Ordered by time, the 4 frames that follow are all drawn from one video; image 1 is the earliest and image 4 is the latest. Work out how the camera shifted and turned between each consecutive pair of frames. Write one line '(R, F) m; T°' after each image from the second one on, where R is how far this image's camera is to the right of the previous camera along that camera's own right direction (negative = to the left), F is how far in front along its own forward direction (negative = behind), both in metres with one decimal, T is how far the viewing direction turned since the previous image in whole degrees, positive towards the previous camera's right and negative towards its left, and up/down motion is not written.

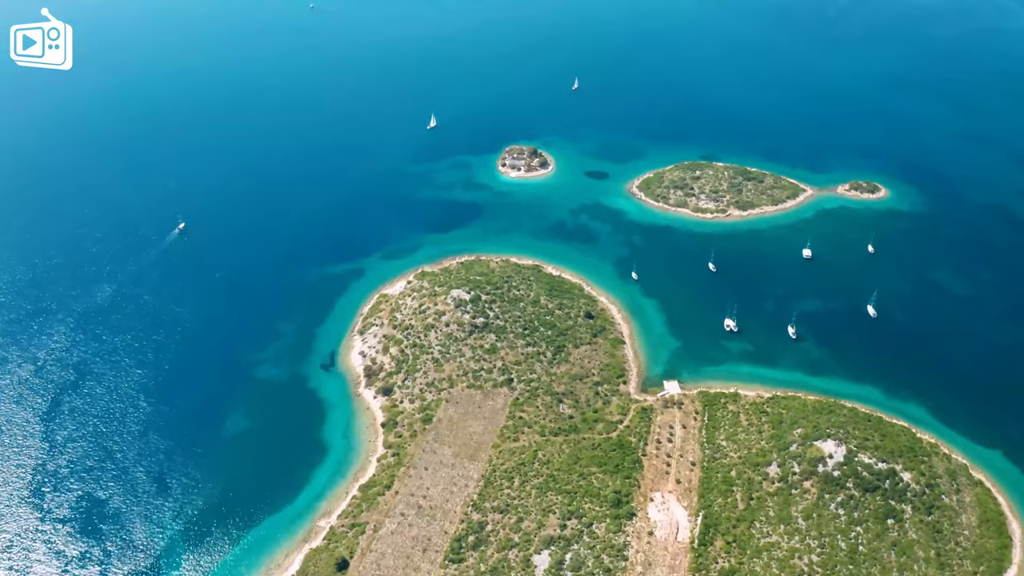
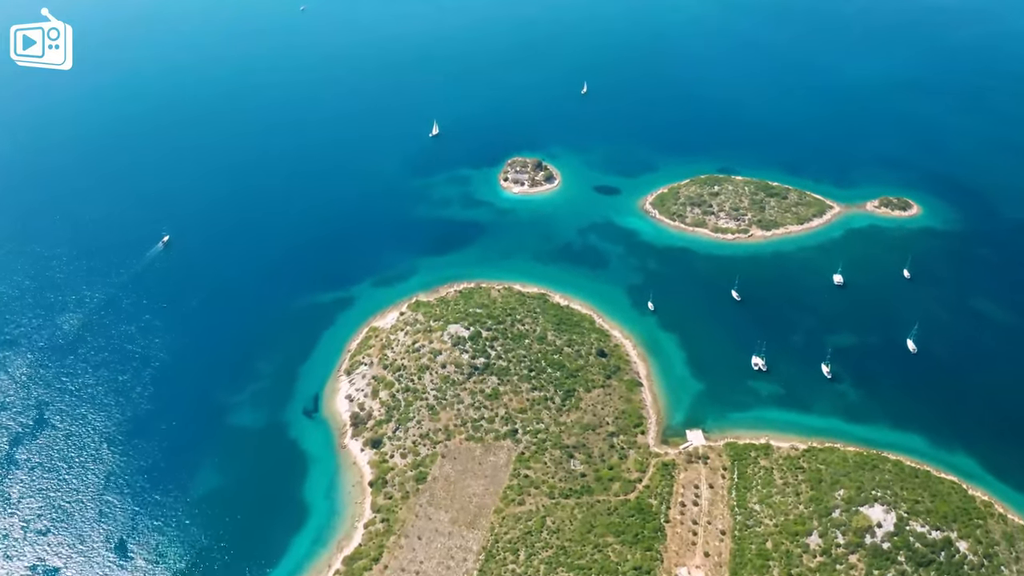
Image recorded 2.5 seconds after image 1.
(-0.5, +13.2) m; 0°
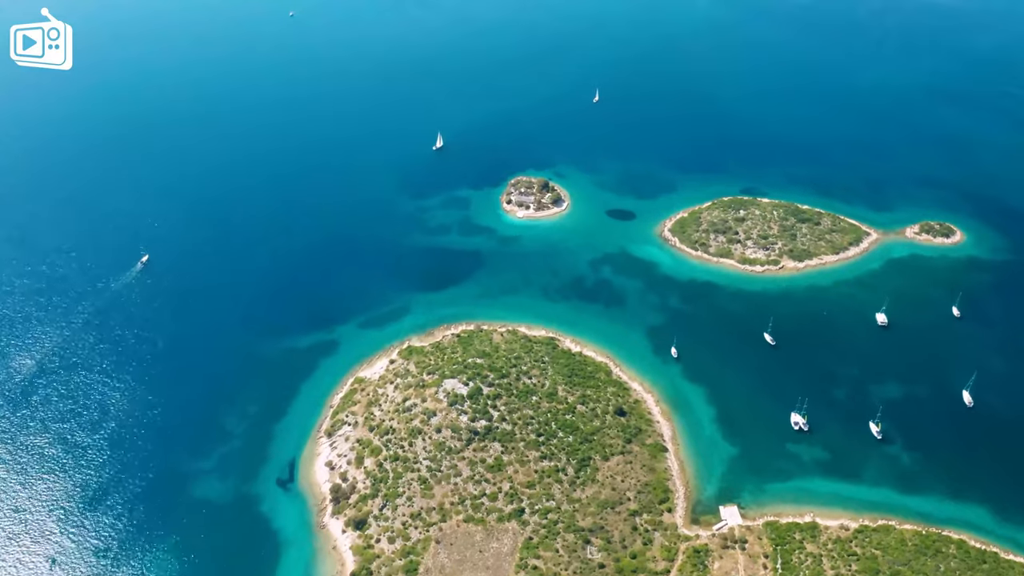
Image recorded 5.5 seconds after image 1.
(-0.7, +14.9) m; 0°
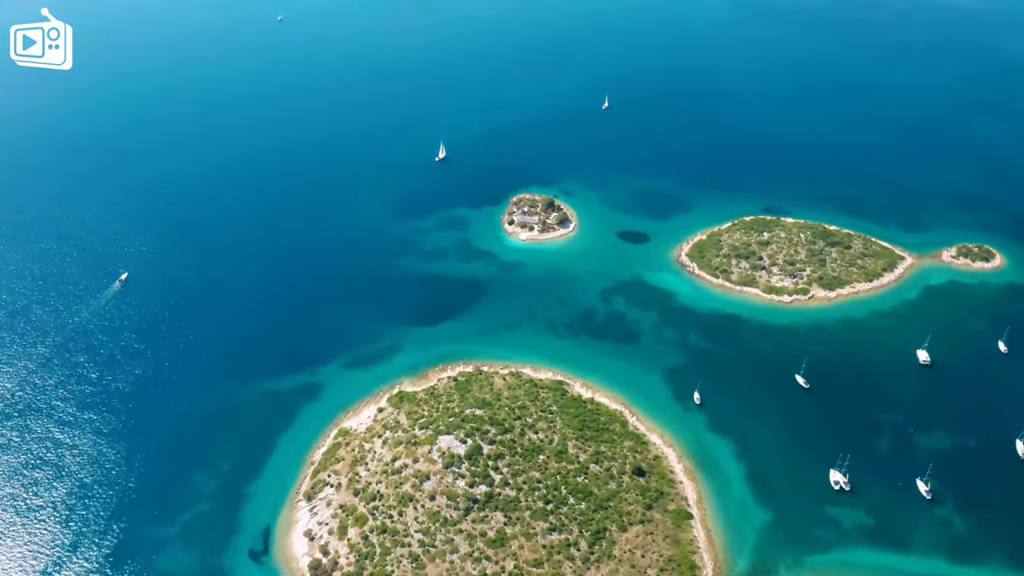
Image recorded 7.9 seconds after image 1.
(-0.4, +11.9) m; 0°
